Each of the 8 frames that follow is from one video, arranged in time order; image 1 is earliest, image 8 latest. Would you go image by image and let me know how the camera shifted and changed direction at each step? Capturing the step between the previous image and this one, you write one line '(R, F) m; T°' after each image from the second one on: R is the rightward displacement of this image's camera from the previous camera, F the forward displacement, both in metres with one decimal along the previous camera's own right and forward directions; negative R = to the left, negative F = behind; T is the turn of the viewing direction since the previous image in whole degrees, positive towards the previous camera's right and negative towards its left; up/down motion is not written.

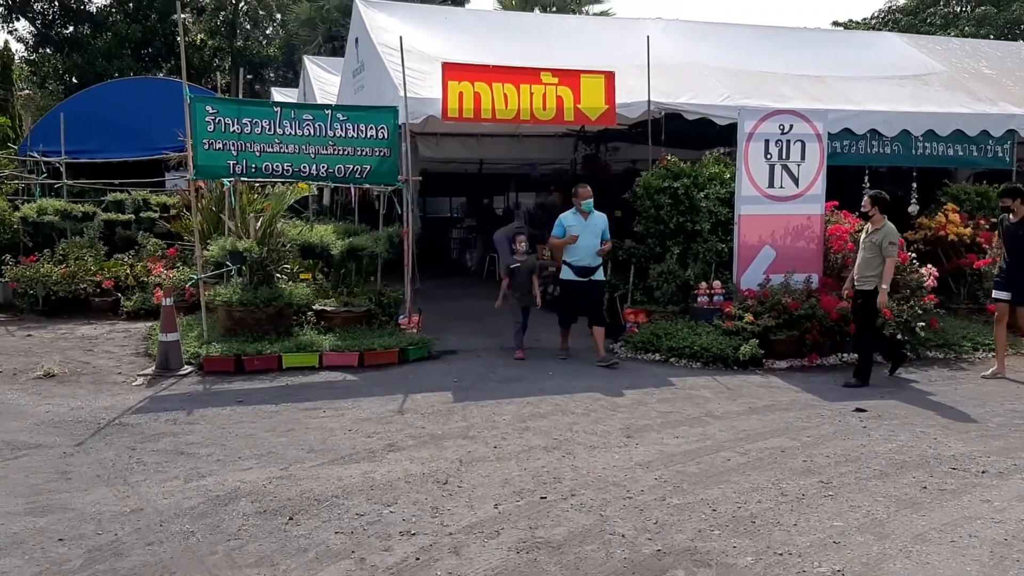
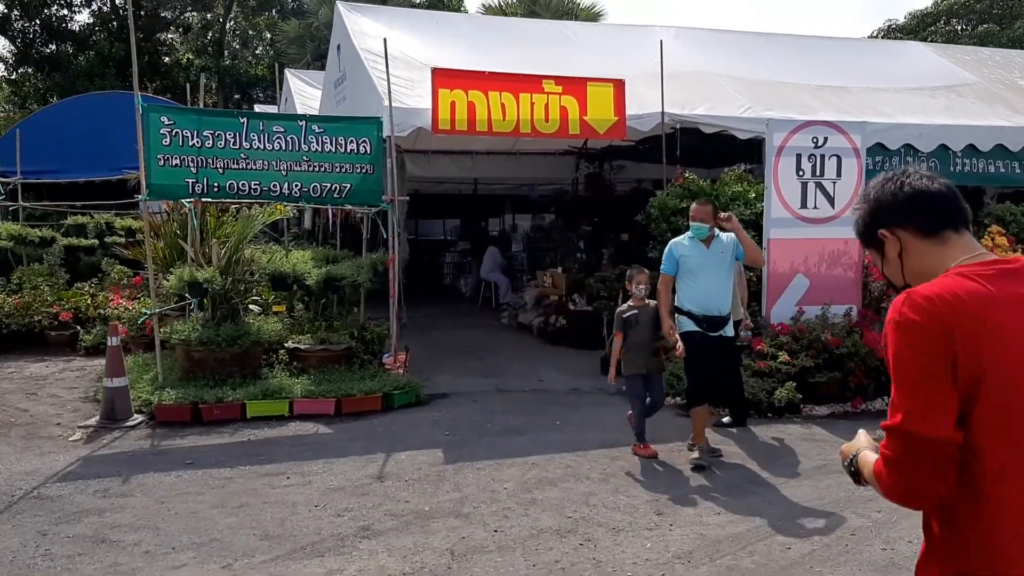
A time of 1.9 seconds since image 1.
(0.0, +1.0) m; 0°
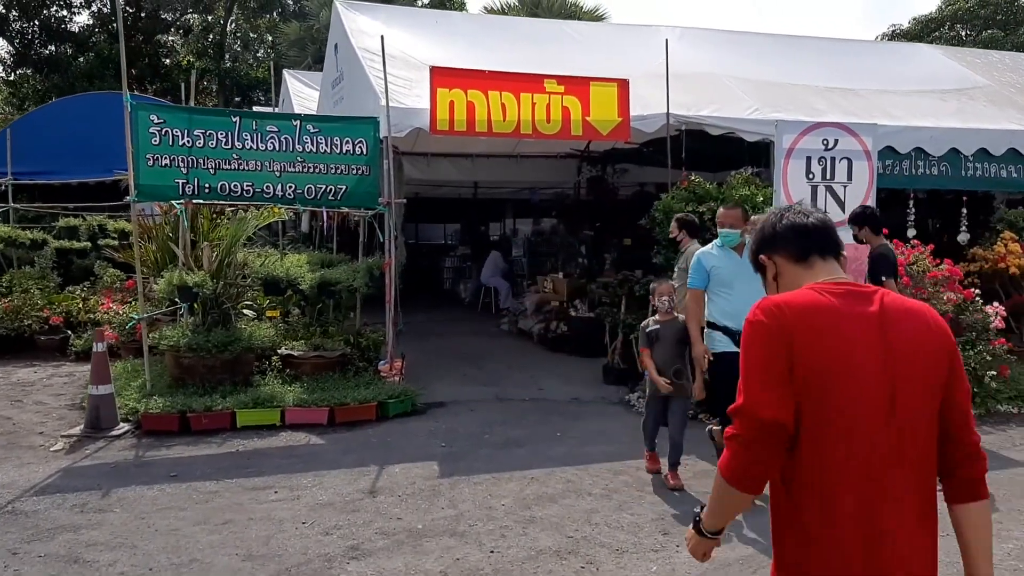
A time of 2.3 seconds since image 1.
(0.0, +0.2) m; 0°
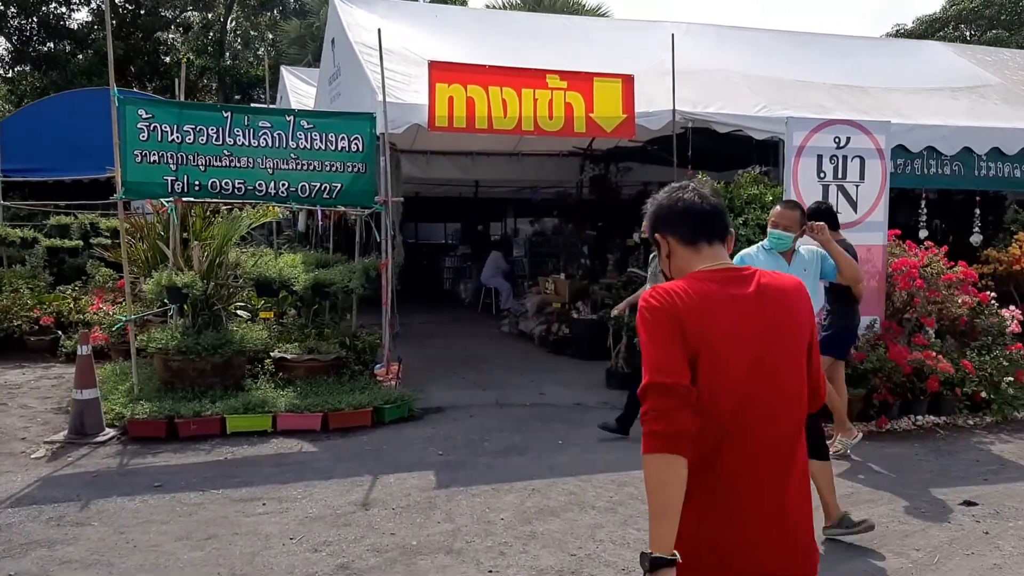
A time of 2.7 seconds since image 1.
(0.0, +0.2) m; 0°
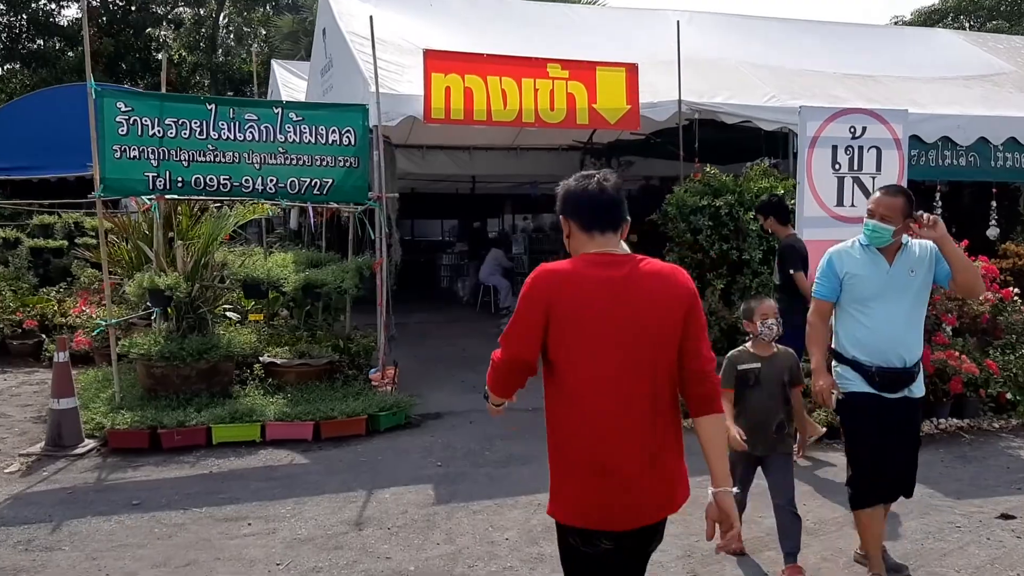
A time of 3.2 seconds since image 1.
(0.0, +0.3) m; 0°
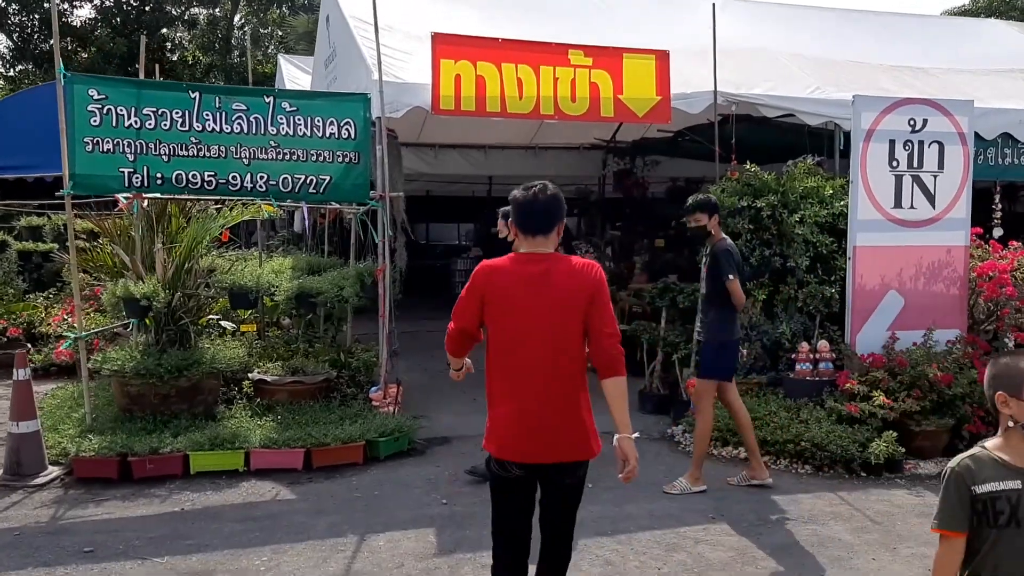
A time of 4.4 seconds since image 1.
(0.0, +0.7) m; -1°
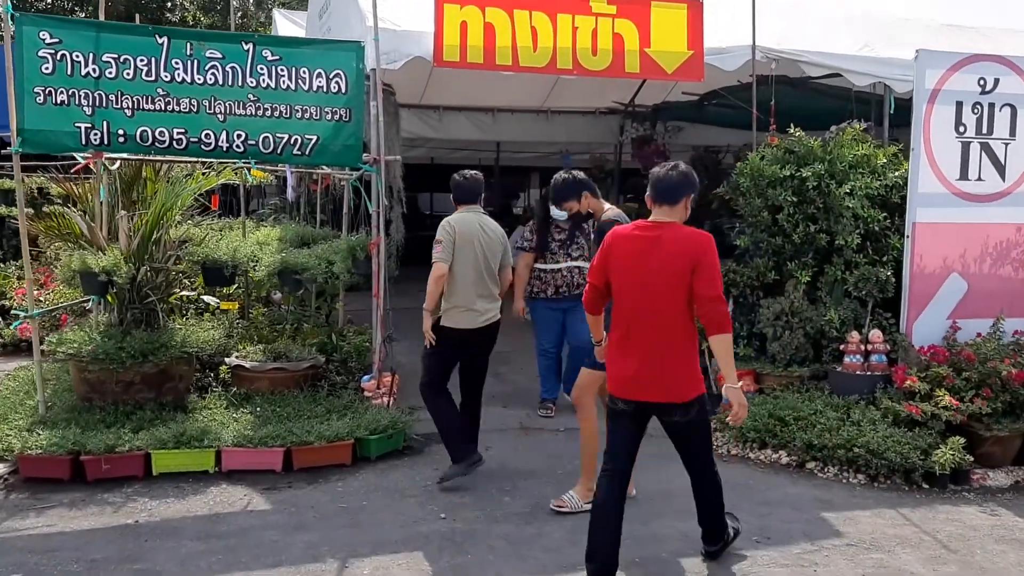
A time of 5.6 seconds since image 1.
(0.0, +0.7) m; 0°
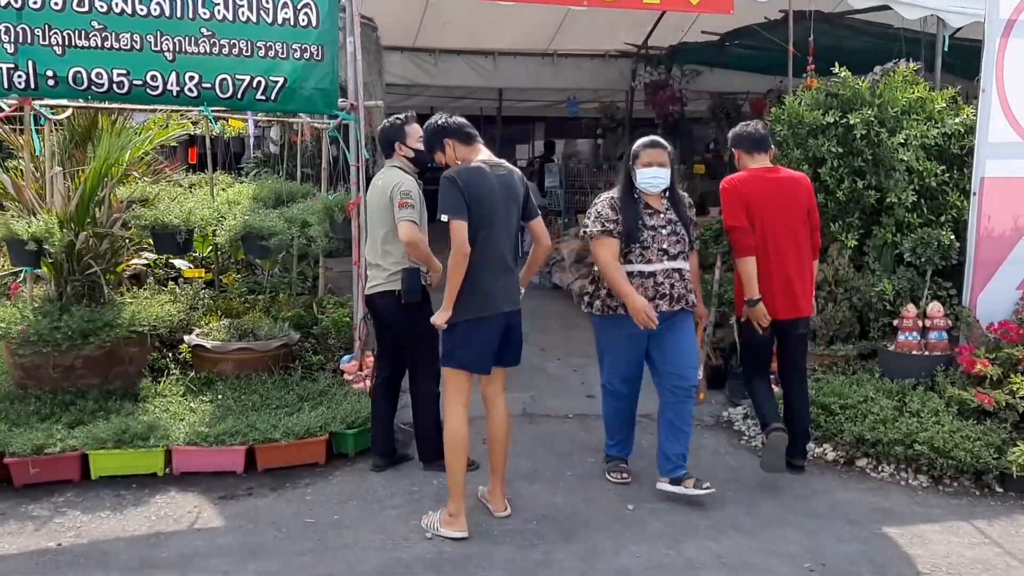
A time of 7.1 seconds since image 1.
(0.0, +0.7) m; 0°
